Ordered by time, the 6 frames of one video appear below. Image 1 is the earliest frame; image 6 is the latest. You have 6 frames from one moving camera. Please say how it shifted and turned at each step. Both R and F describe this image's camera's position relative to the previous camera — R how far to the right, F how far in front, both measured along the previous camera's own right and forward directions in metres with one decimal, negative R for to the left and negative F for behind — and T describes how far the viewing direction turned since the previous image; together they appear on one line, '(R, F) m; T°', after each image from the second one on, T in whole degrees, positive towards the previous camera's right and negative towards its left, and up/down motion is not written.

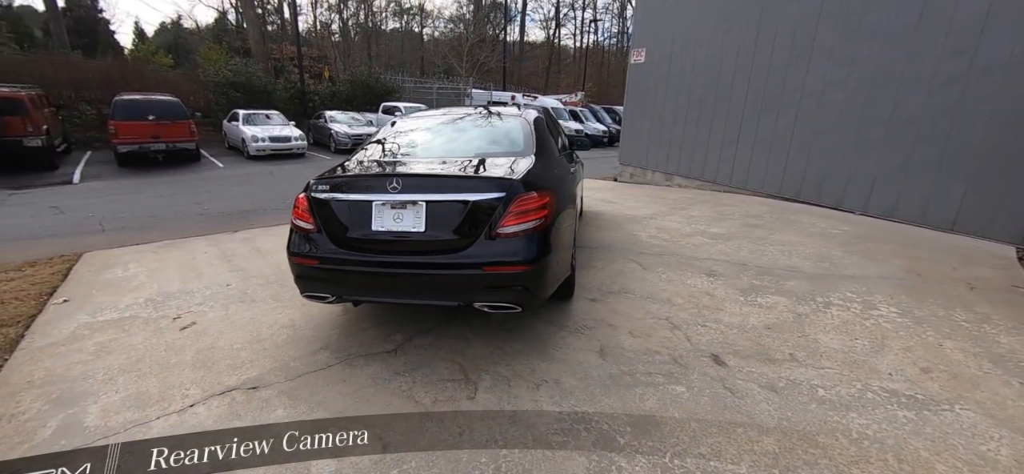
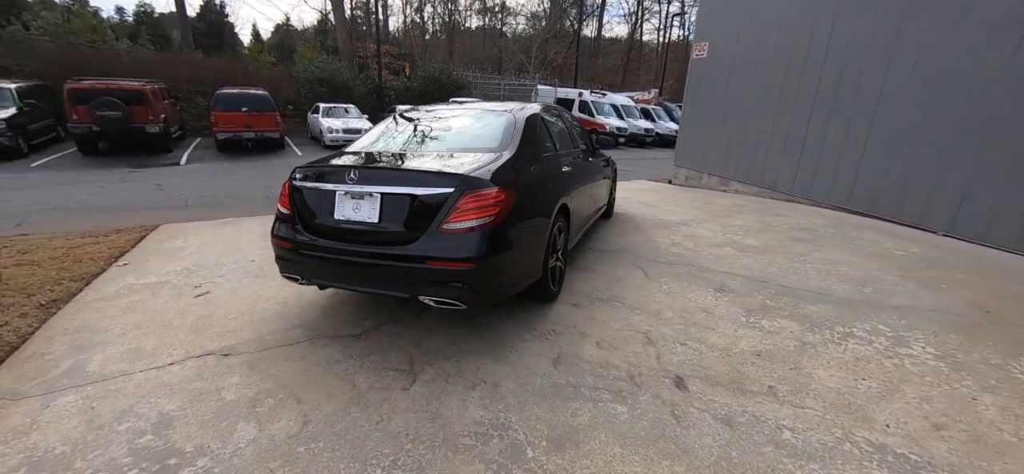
(+0.7, +0.1) m; -10°
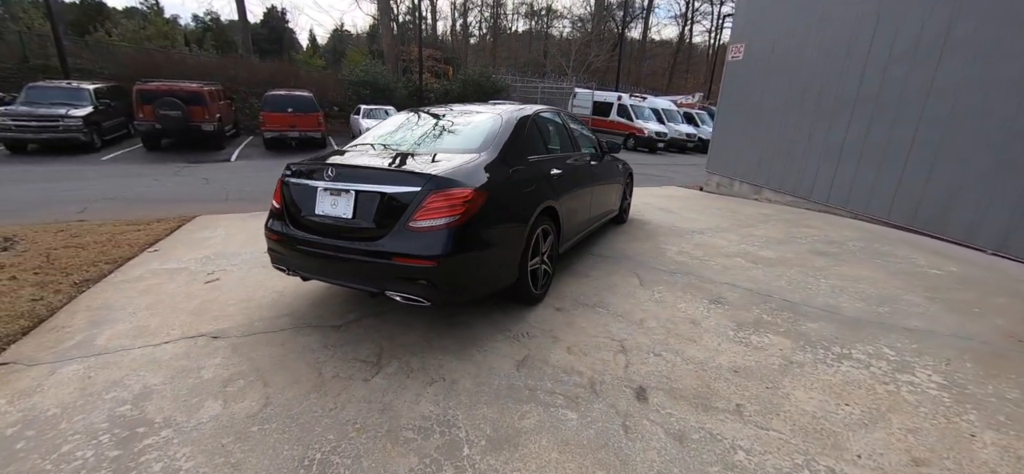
(+0.4, 0.0) m; -6°
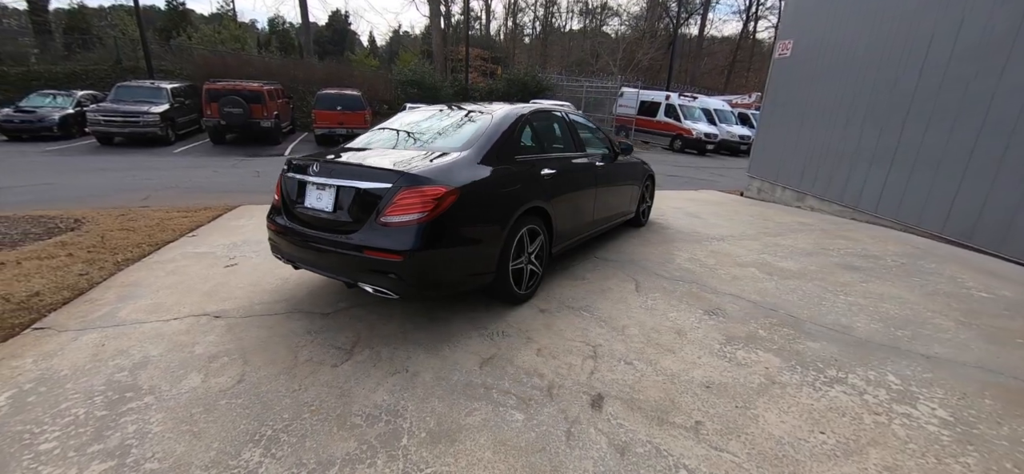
(+0.5, 0.0) m; -7°
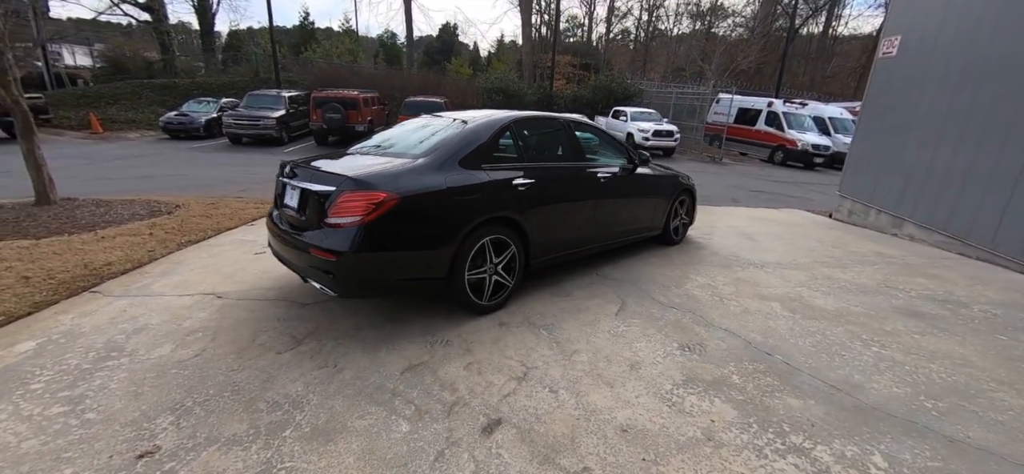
(+0.9, +0.2) m; -13°
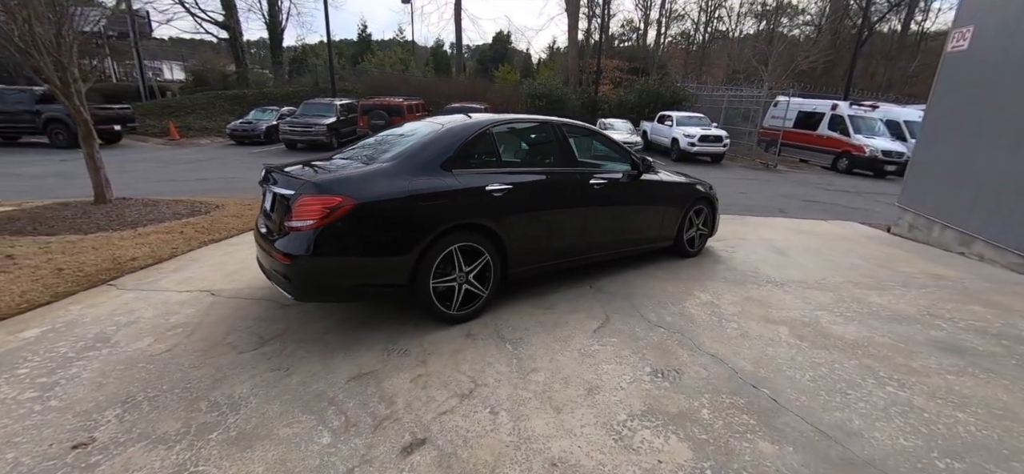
(+0.5, +0.2) m; -7°
